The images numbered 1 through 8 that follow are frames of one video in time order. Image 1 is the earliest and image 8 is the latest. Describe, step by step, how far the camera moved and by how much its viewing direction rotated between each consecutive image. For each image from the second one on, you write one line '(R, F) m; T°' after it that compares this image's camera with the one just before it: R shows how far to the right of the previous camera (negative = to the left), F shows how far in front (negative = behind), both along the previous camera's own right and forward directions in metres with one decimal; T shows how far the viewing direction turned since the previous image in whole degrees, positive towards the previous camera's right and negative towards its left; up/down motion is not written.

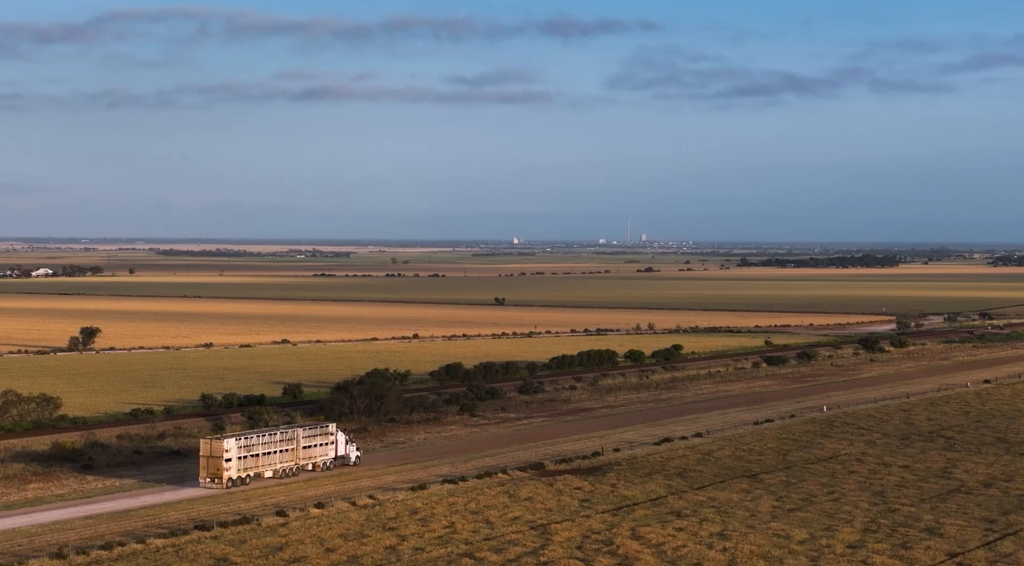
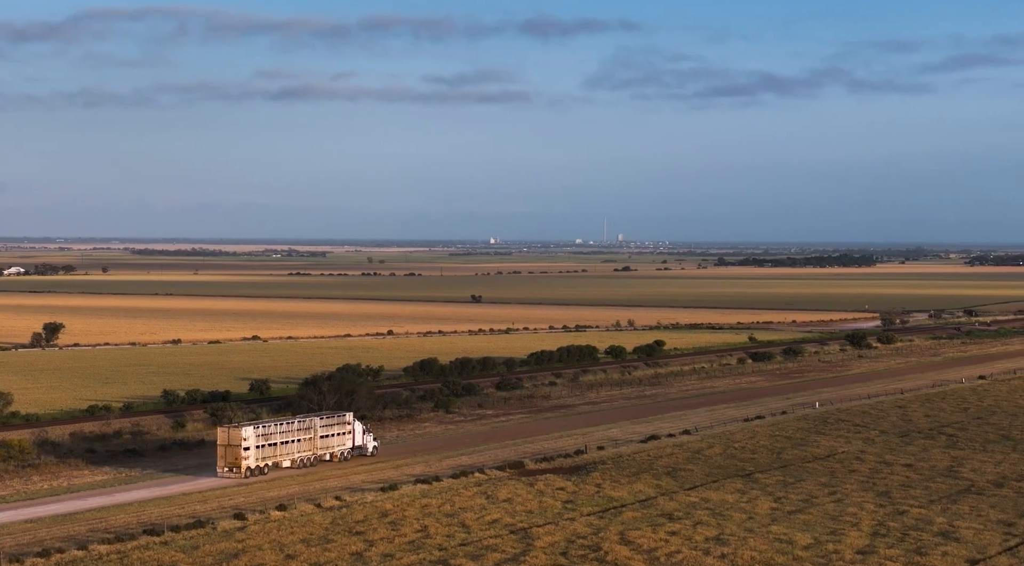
(-0.1, +2.7) m; +1°
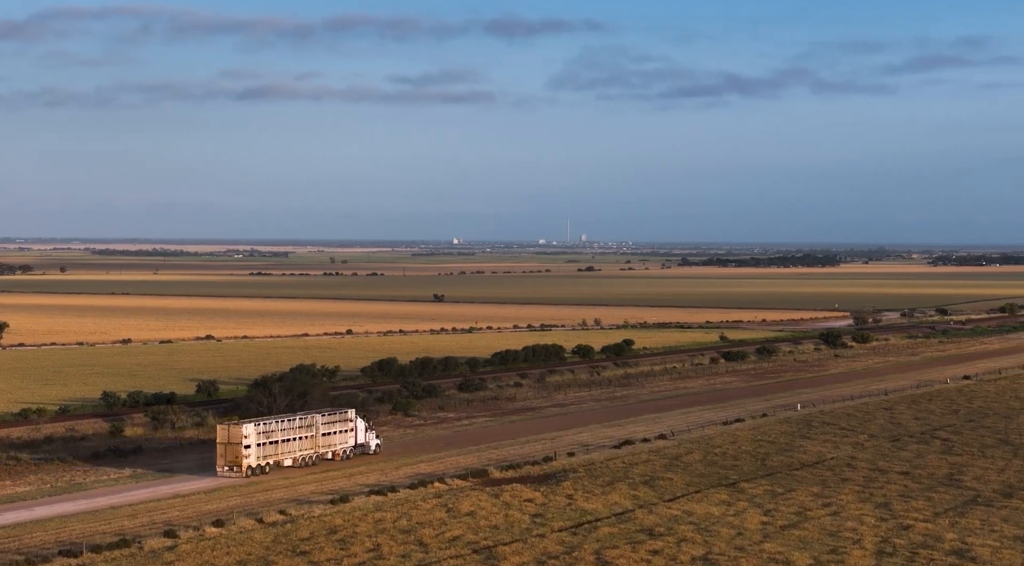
(0.0, +3.3) m; +2°
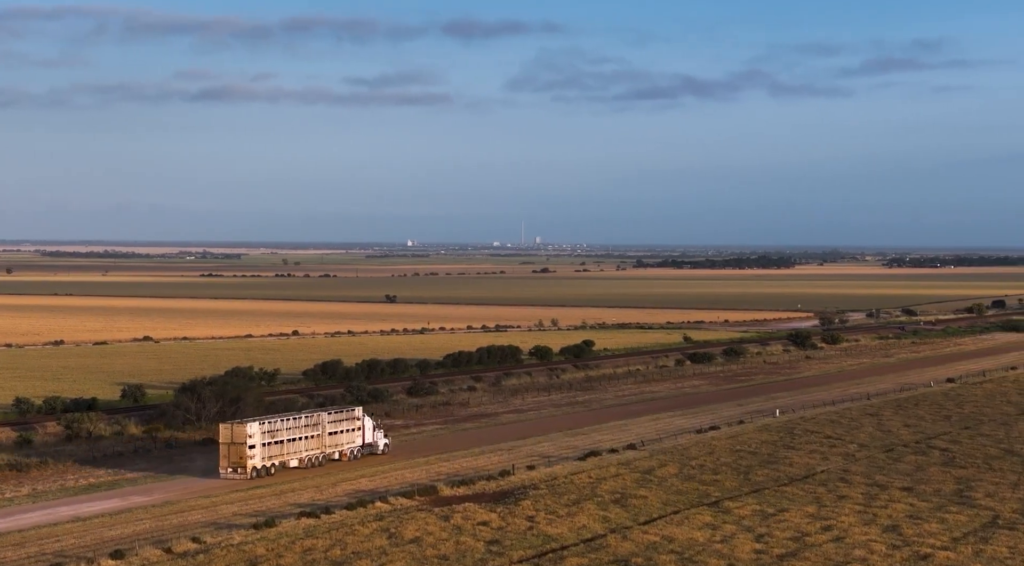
(0.0, +4.4) m; +2°
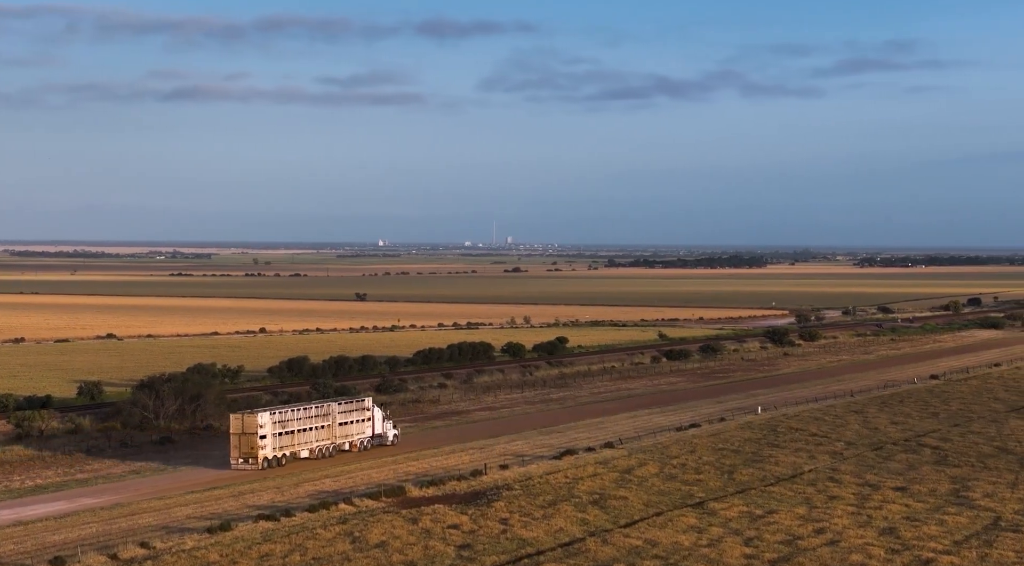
(0.0, +1.8) m; +1°
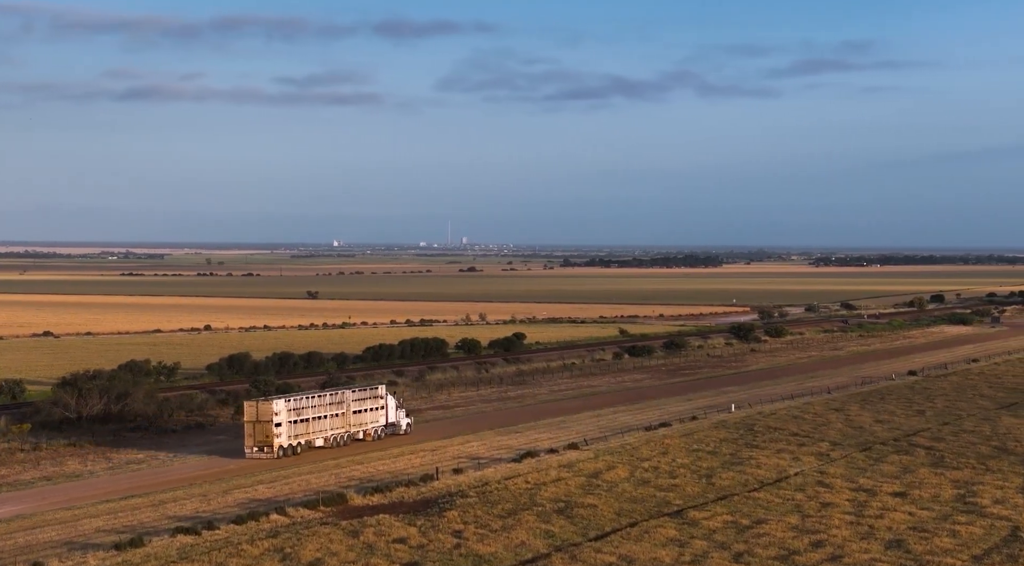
(0.0, +3.3) m; +2°
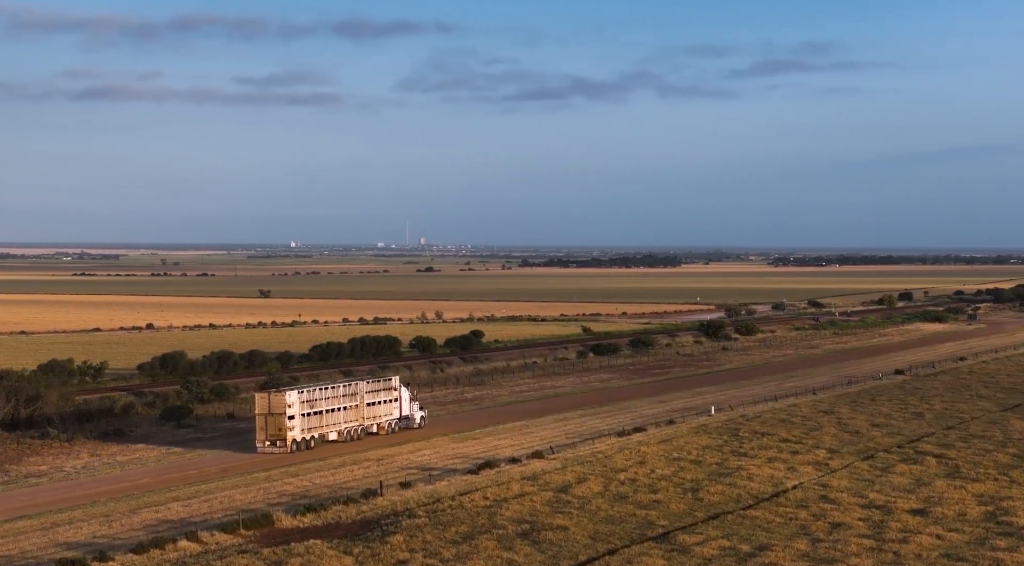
(0.0, +4.0) m; +2°
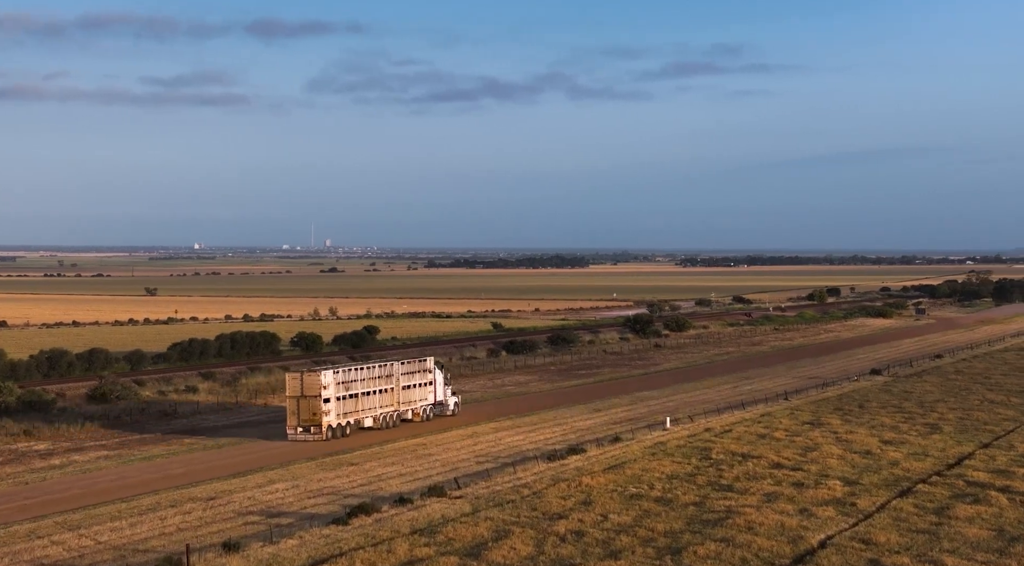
(+0.3, +9.0) m; +4°
